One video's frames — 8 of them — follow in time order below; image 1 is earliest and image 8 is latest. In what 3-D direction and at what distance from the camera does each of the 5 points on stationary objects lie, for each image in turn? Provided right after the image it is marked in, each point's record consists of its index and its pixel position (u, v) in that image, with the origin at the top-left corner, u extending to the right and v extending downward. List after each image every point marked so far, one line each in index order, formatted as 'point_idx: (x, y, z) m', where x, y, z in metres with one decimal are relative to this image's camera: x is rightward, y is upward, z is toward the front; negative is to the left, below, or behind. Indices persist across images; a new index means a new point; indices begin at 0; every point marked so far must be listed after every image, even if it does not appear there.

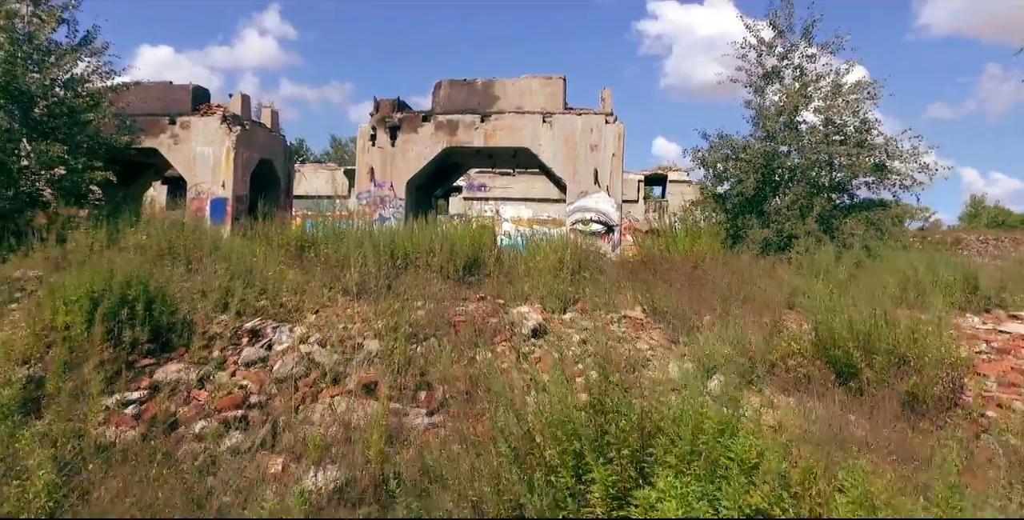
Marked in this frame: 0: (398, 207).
0: (-2.1, +1.0, +14.7) m
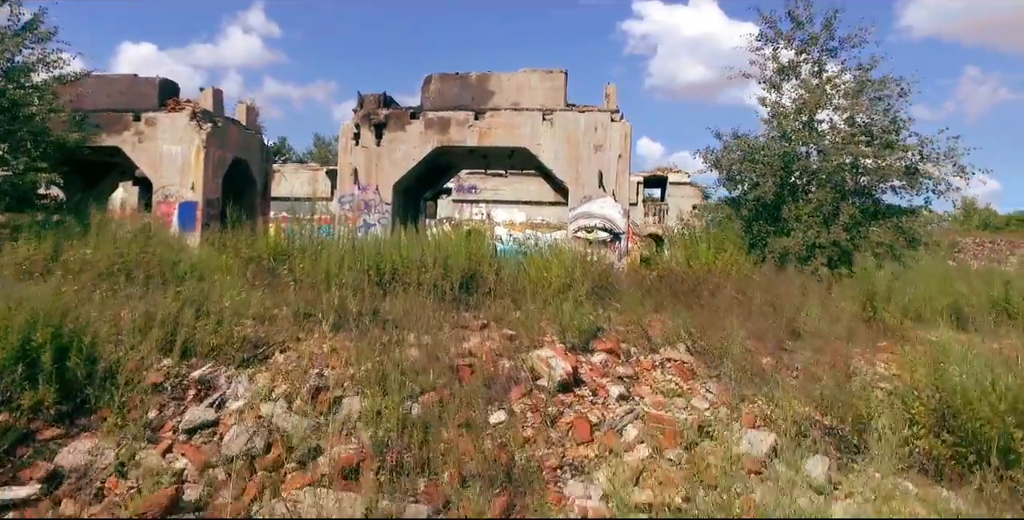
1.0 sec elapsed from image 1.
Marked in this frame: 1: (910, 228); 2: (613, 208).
0: (-2.1, +0.8, +13.5) m
1: (+6.3, +0.5, +12.8) m
2: (+1.7, +0.9, +13.3) m
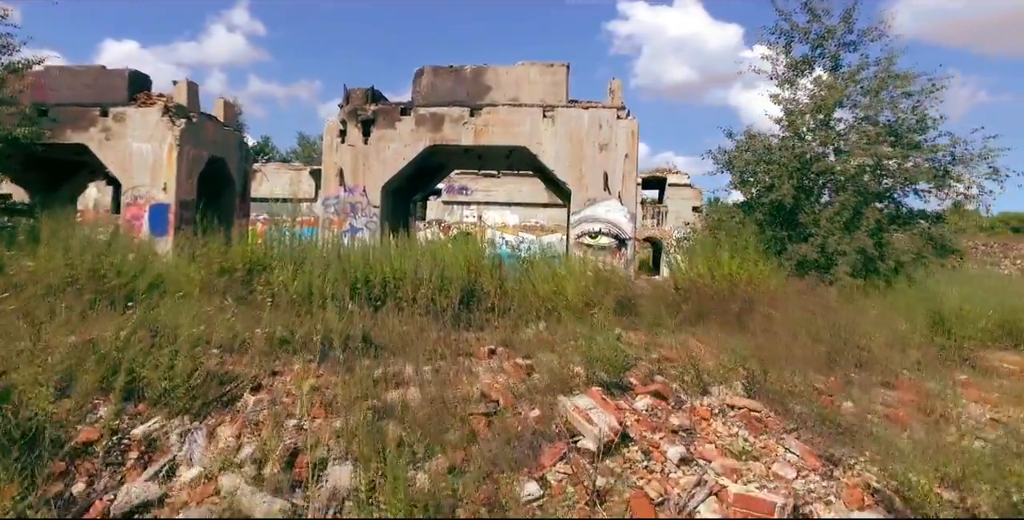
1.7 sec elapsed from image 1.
0: (-2.1, +0.7, +12.5) m
1: (+6.3, +0.4, +12.0) m
2: (+1.6, +0.7, +12.4) m
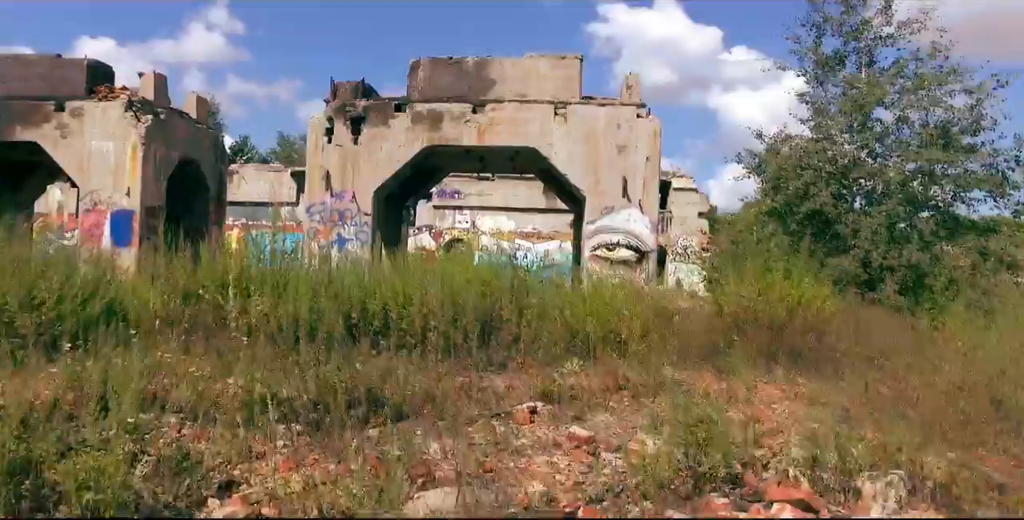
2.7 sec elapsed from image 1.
0: (-2.0, +0.5, +11.1) m
1: (+6.4, +0.2, +10.8) m
2: (+1.7, +0.5, +11.1) m
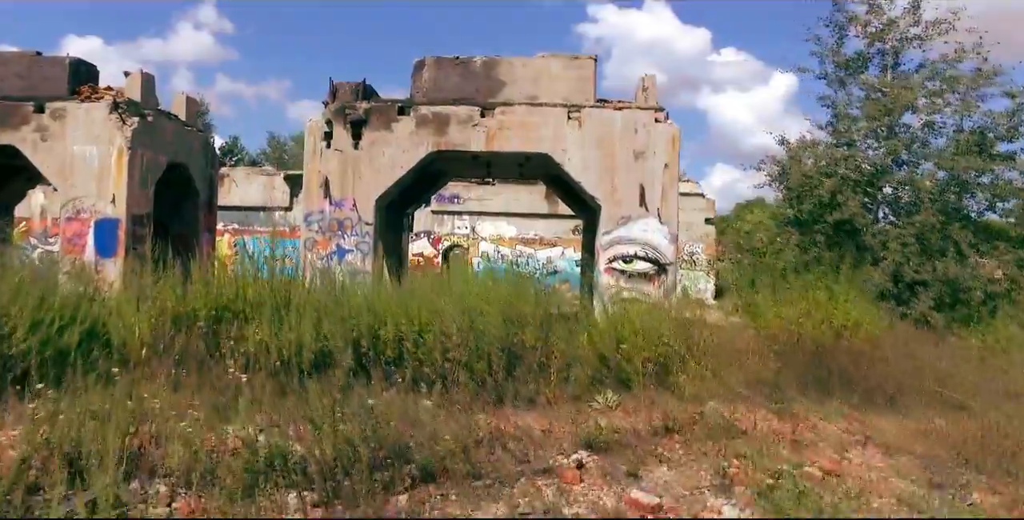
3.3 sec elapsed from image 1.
0: (-1.9, +0.3, +10.4) m
1: (+6.5, 0.0, +10.3) m
2: (+1.9, +0.4, +10.5) m
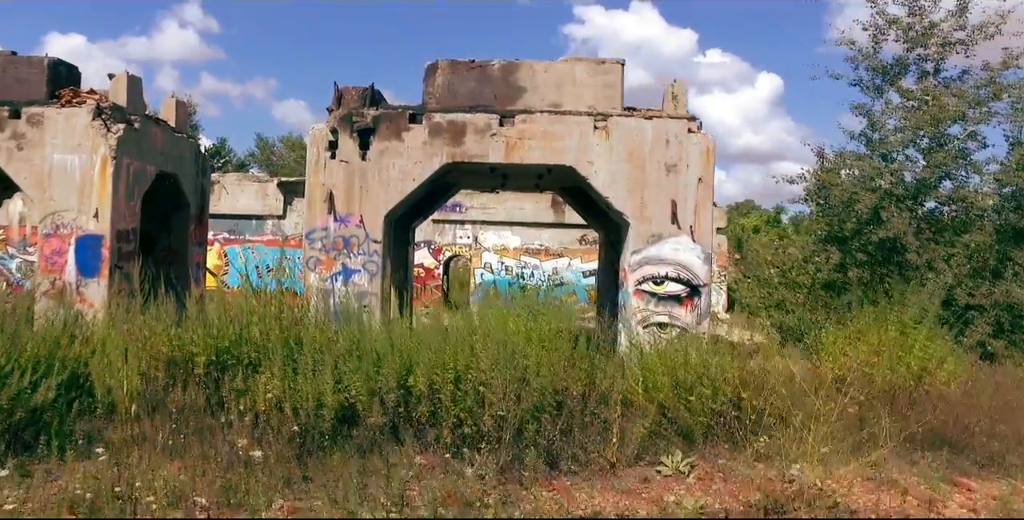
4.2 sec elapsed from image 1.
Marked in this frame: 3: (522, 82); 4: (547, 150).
0: (-1.6, +0.1, +9.6) m
1: (+6.8, -0.3, +9.6) m
2: (+2.1, +0.1, +9.7) m
3: (+0.1, +2.2, +9.8) m
4: (+0.4, +1.3, +9.7) m
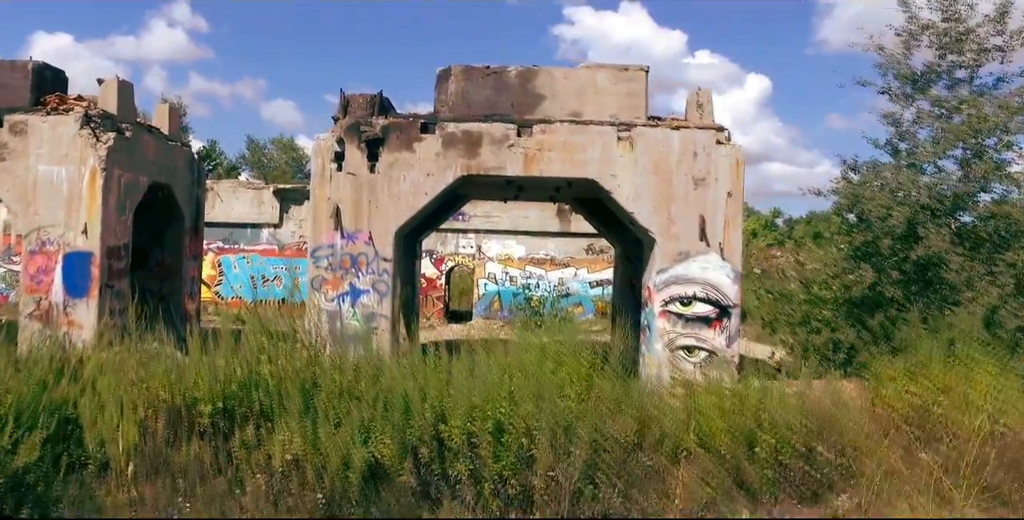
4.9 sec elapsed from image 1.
0: (-1.4, -0.1, +9.0) m
1: (+7.0, -0.5, +9.1) m
2: (+2.3, -0.1, +9.1) m
3: (+0.3, +1.9, +9.3) m
4: (+0.6, +1.1, +9.1) m
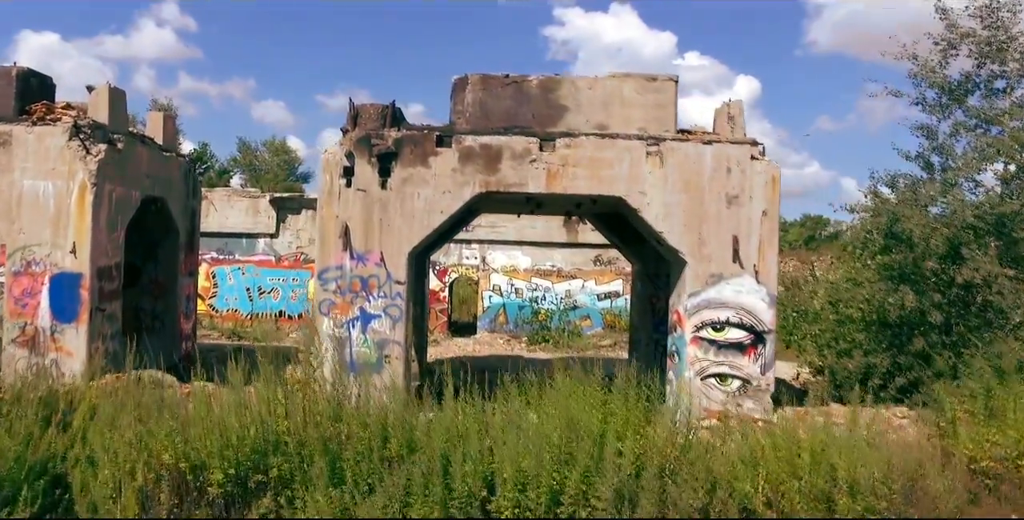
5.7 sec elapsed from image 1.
0: (-1.2, -0.4, +8.4) m
1: (+7.2, -0.7, +8.6) m
2: (+2.6, -0.3, +8.6) m
3: (+0.6, +1.7, +8.7) m
4: (+0.9, +0.9, +8.5) m
